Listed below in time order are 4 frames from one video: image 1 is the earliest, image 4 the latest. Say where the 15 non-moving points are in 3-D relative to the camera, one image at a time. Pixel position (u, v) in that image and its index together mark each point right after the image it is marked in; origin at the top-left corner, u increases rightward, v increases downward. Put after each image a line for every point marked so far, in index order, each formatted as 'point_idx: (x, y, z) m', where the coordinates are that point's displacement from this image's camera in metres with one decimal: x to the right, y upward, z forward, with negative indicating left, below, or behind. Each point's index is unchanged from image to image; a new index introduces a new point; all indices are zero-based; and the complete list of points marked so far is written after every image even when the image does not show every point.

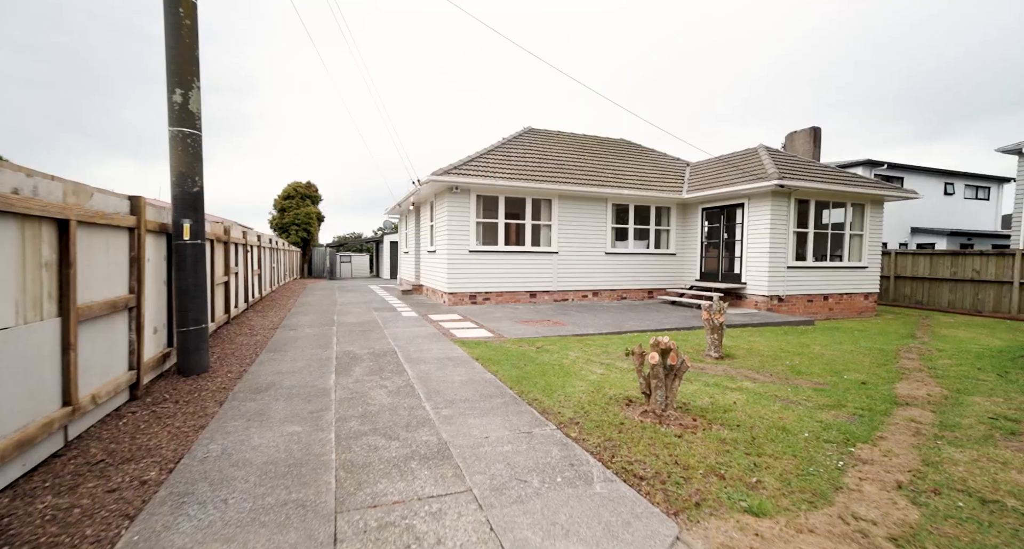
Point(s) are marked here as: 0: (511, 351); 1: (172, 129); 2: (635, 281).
0: (0.0, -1.0, +5.8) m
1: (-3.0, +1.3, +4.0) m
2: (+3.3, -0.2, +12.3) m
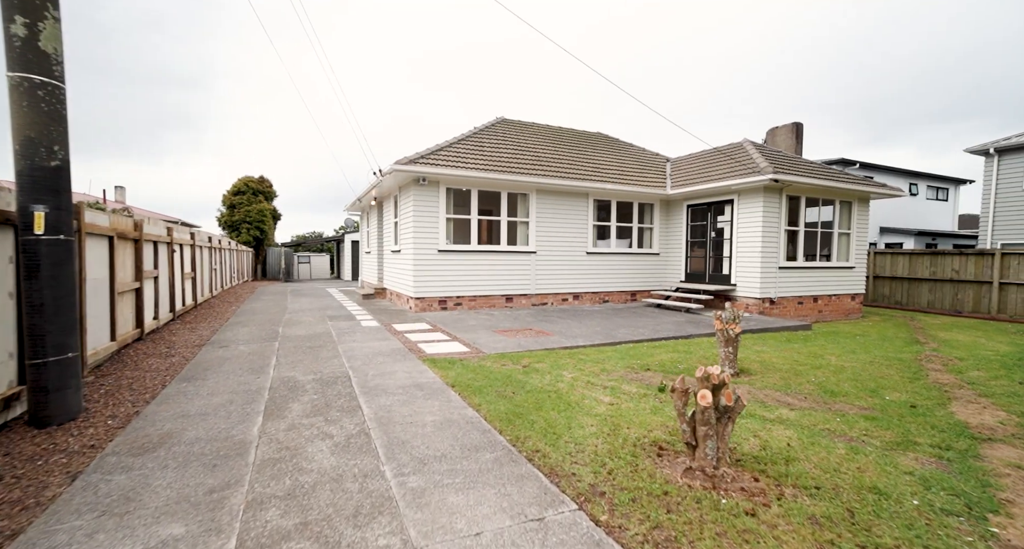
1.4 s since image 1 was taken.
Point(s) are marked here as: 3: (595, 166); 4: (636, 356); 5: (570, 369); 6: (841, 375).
0: (-0.2, -1.0, +4.7) m
1: (-3.0, +1.2, +2.8) m
2: (+2.6, -0.2, +11.5) m
3: (+2.1, +2.7, +11.7) m
4: (+1.6, -1.0, +5.8) m
5: (+0.6, -1.0, +5.1) m
6: (+3.8, -1.1, +5.3) m
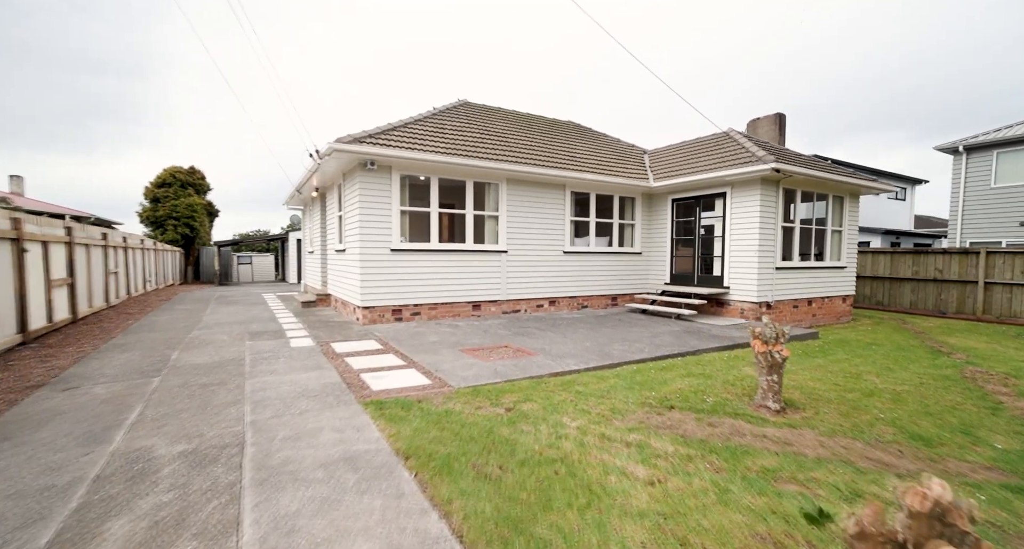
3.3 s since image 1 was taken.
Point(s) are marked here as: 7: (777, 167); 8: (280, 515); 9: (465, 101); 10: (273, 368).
0: (-0.3, -1.1, +3.3) m
1: (-3.0, +1.1, +1.1) m
2: (+1.9, -0.2, +10.3) m
3: (+1.3, +2.7, +10.5) m
4: (+1.3, -1.1, +4.5) m
5: (+0.5, -1.1, +3.7) m
6: (+3.6, -1.2, +4.2) m
7: (+4.7, +1.9, +8.2) m
8: (-1.1, -1.1, +2.1) m
9: (-1.2, +4.3, +11.4) m
10: (-2.4, -0.9, +4.7) m
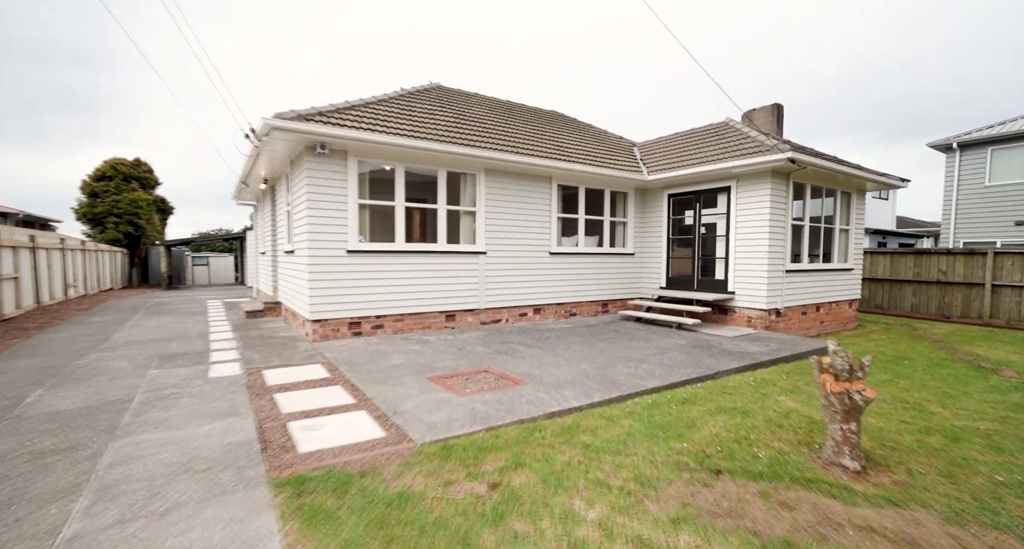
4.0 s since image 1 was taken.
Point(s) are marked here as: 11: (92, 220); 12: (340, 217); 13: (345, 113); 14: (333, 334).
0: (-0.4, -1.1, +2.1) m
1: (-3.0, +1.0, -0.2) m
2: (+1.5, -0.3, +9.2) m
3: (+0.9, +2.6, +9.3) m
4: (+1.2, -1.2, +3.4) m
5: (+0.4, -1.2, +2.5) m
6: (+3.4, -1.3, +3.2) m
7: (+4.4, +1.8, +7.3) m
8: (-1.1, -1.2, +0.9) m
9: (-1.6, +4.2, +10.2) m
10: (-2.5, -1.0, +3.4) m
11: (-16.8, +2.2, +18.7) m
12: (-2.4, +0.8, +6.6) m
13: (-2.4, +2.3, +6.7) m
14: (-2.5, -0.8, +6.6) m
